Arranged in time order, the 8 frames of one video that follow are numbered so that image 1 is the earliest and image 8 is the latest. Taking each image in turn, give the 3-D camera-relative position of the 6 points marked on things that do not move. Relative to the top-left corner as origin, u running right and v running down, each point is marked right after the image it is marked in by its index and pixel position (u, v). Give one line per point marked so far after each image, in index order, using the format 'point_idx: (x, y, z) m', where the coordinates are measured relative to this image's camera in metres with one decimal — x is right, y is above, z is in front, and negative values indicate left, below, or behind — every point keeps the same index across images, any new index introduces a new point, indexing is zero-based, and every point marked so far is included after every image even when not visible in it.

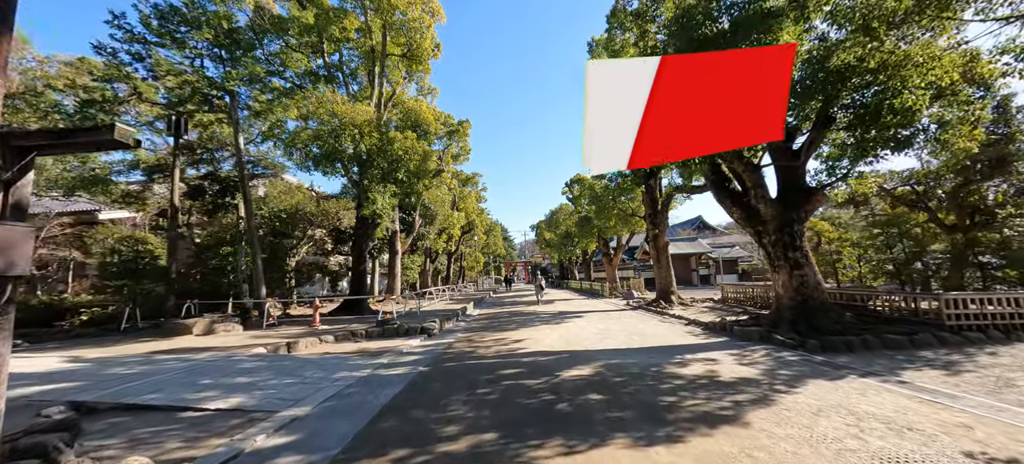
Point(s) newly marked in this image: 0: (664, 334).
0: (+3.0, -2.0, +8.3) m
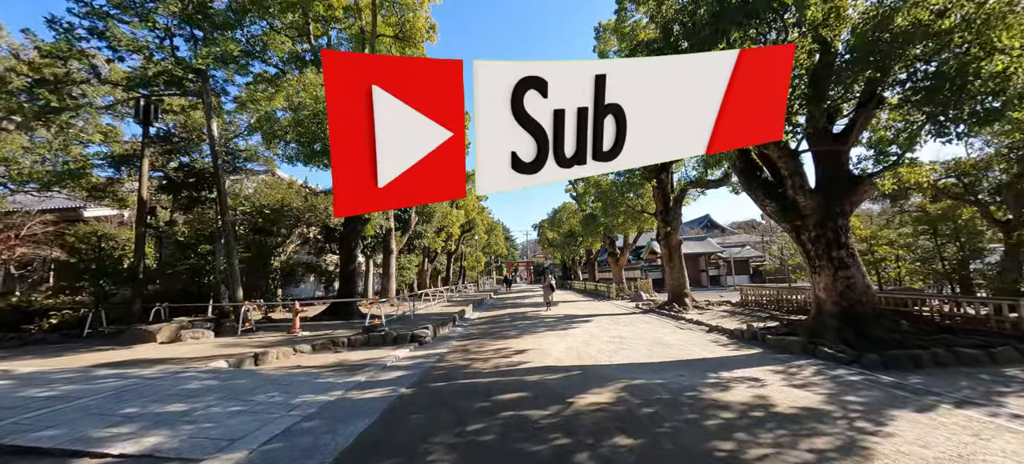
0: (+3.0, -1.9, +7.2) m
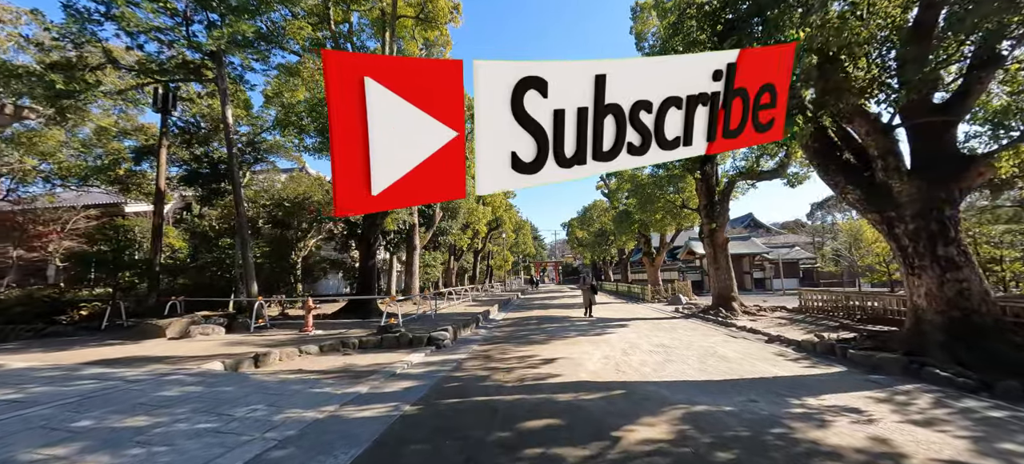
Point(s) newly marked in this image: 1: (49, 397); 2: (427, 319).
0: (+3.4, -1.8, +6.0) m
1: (-5.1, -1.8, +4.7) m
2: (-2.2, -2.2, +10.7) m
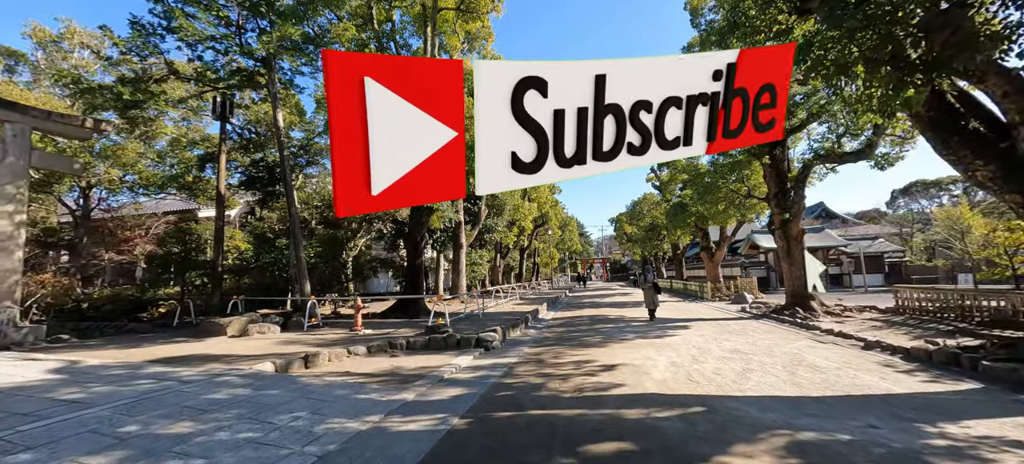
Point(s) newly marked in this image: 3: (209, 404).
0: (+4.1, -1.6, +5.2) m
1: (-4.5, -1.8, +4.7) m
2: (-0.9, -2.1, +10.4) m
3: (-3.1, -1.8, +4.4) m
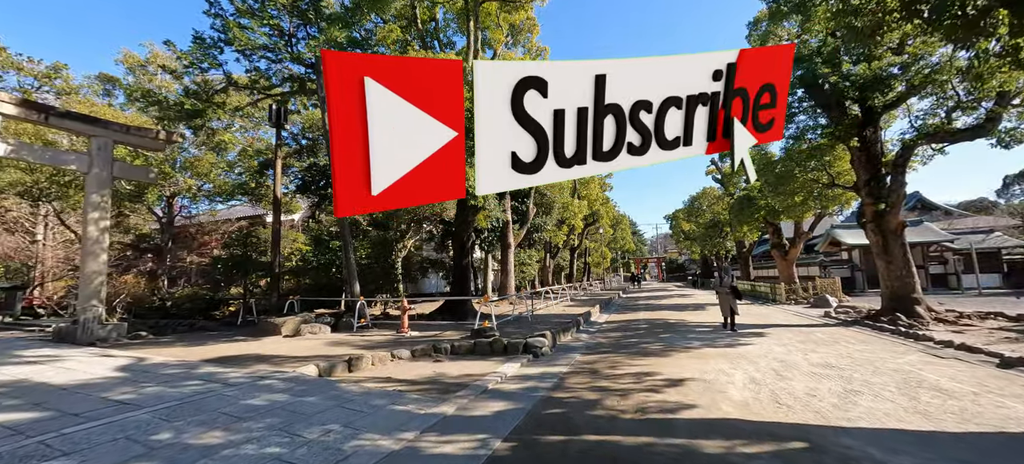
0: (+4.6, -1.5, +4.1) m
1: (-4.0, -1.9, +4.7) m
2: (+0.3, -2.1, +9.9) m
3: (-2.7, -1.8, +4.2) m
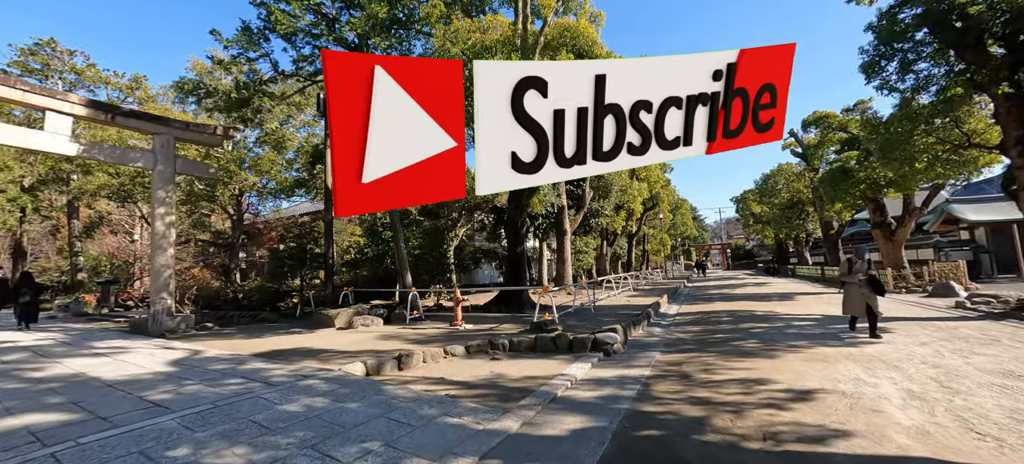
0: (+5.2, -1.2, +2.7) m
1: (-3.3, -1.7, +4.3) m
2: (+1.6, -1.7, +9.0) m
3: (-2.0, -1.6, +3.6) m
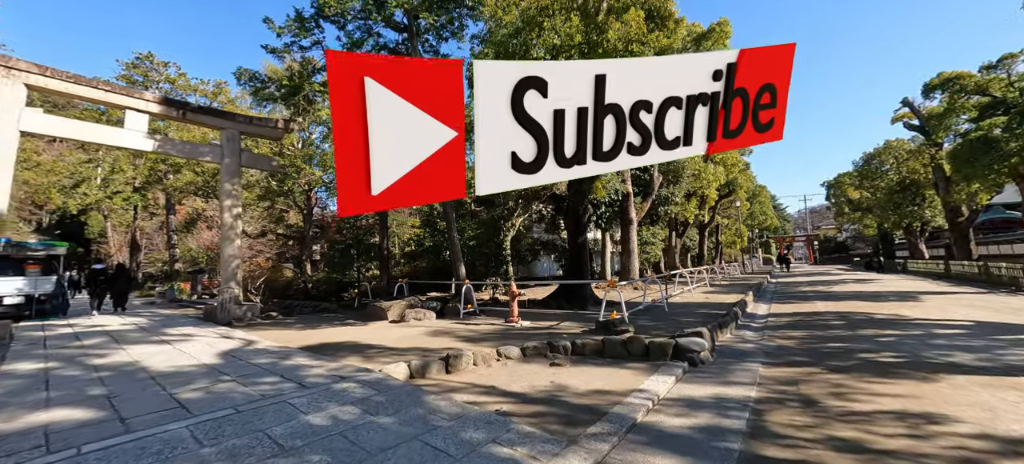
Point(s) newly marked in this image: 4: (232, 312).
0: (+5.4, -1.0, +1.1) m
1: (-2.7, -1.6, +3.9) m
2: (+2.7, -1.5, +7.8) m
3: (-1.6, -1.5, +3.1) m
4: (-7.4, -2.1, +11.2) m
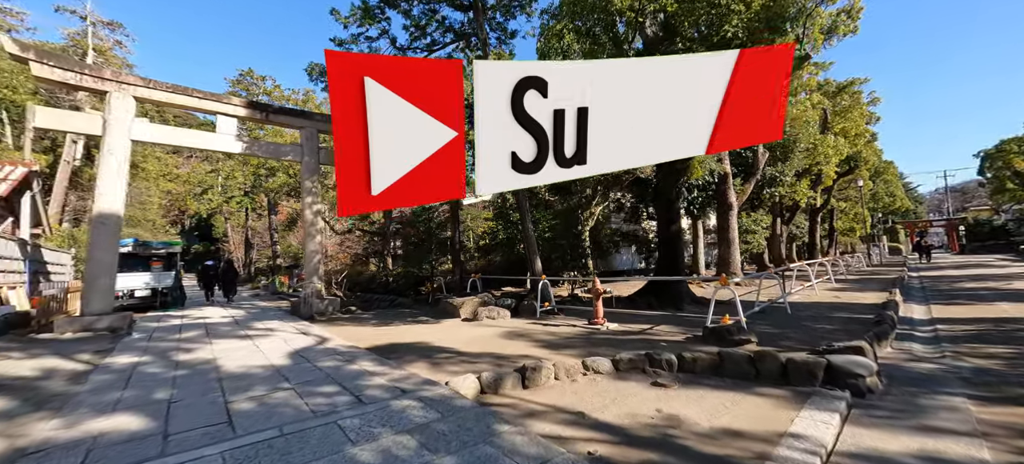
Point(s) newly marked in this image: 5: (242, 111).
0: (+5.5, -0.9, -0.7) m
1: (-2.0, -1.5, +3.4) m
2: (+4.0, -1.2, +6.4) m
3: (-1.0, -1.4, +2.4) m
4: (-5.4, -2.0, +11.5) m
5: (-7.3, +3.3, +11.5) m
